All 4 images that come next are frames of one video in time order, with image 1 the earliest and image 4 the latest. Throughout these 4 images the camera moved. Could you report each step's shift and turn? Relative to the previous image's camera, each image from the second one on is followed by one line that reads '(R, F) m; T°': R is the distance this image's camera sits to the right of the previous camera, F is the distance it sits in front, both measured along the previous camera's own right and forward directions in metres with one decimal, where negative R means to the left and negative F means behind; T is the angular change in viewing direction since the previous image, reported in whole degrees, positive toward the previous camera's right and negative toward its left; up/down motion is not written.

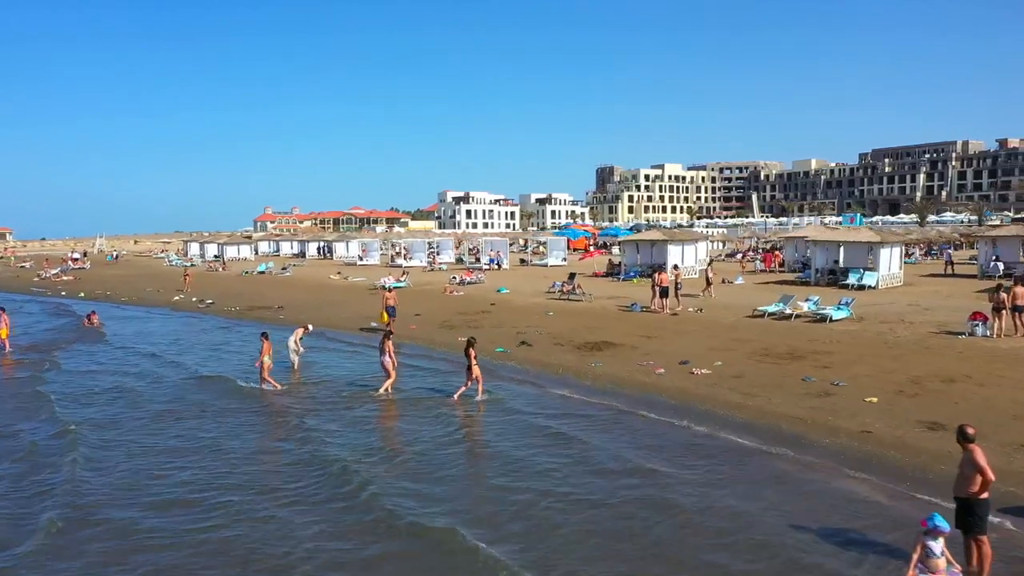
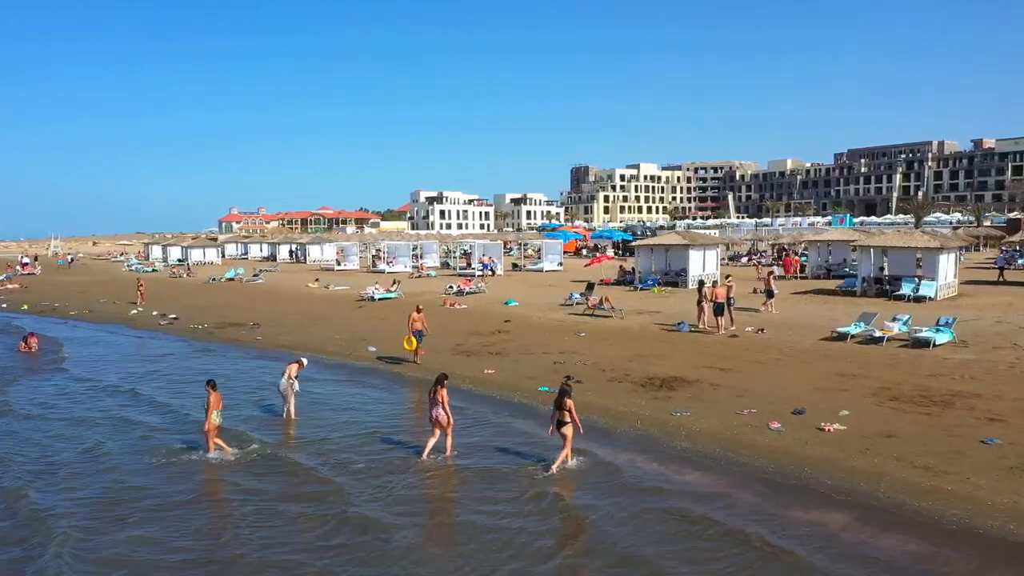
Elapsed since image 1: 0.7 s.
(-1.3, +3.4) m; +2°
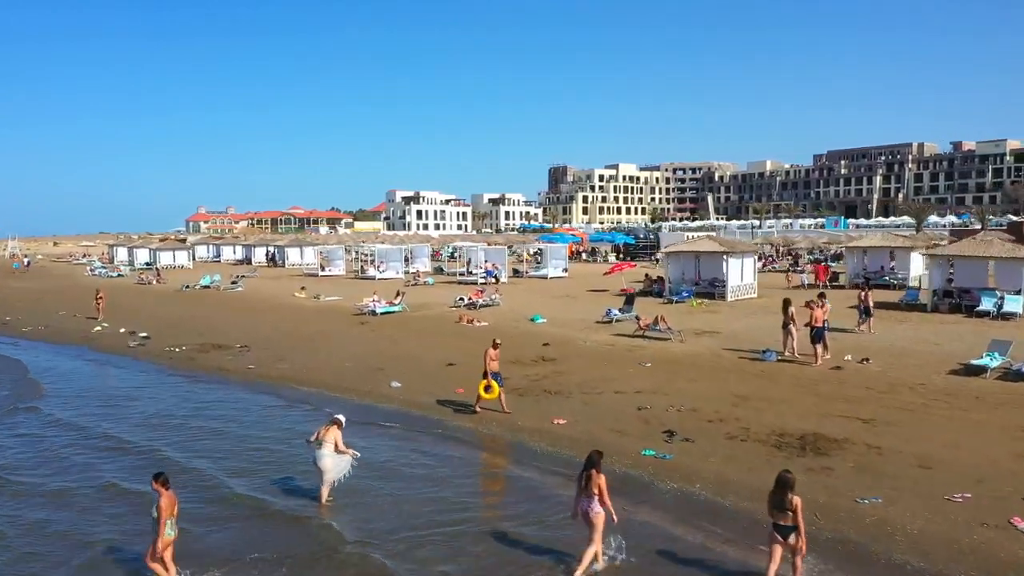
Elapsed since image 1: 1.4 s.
(-1.5, +3.2) m; +2°
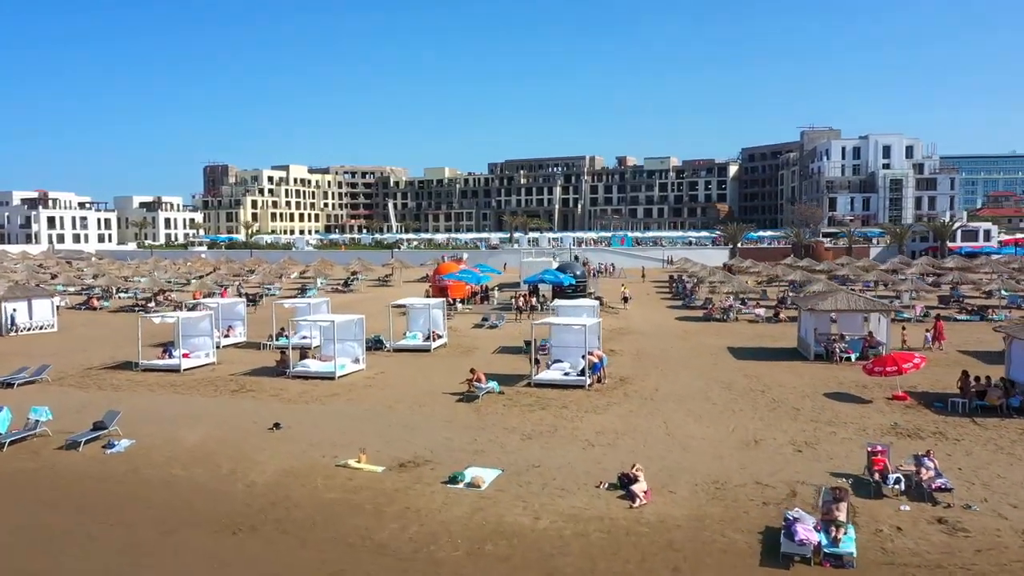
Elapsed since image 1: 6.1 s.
(-12.1, +17.0) m; +28°
